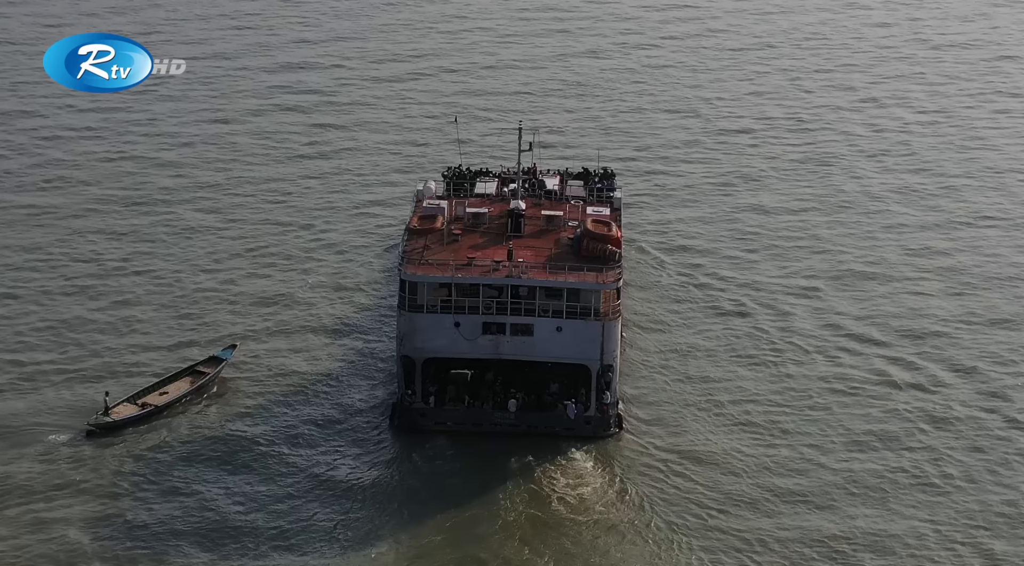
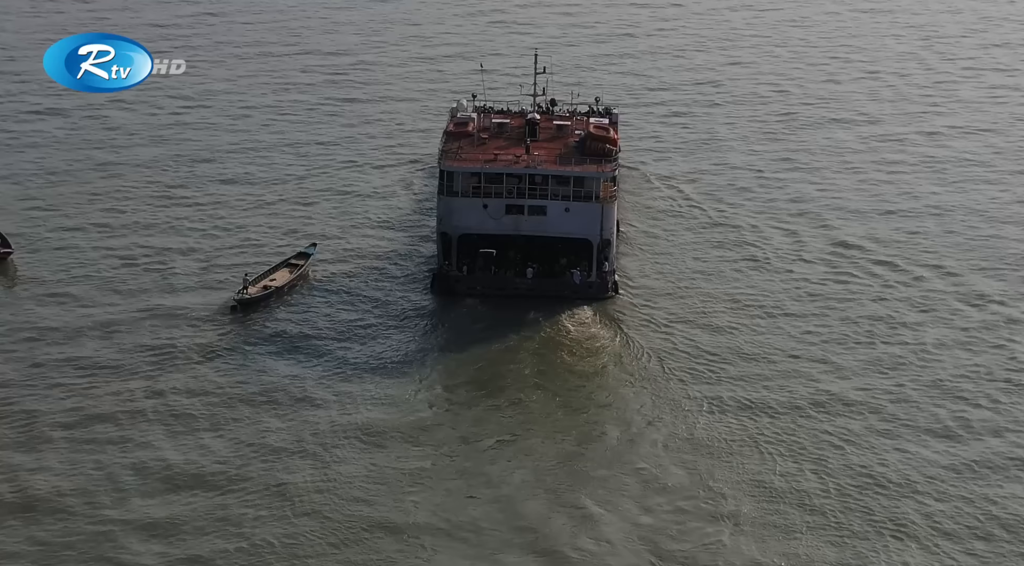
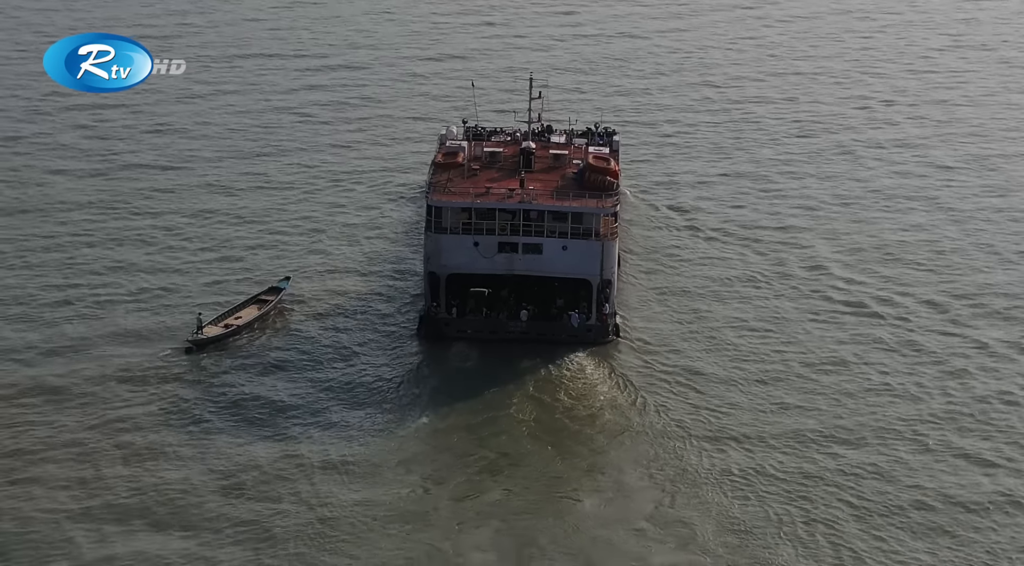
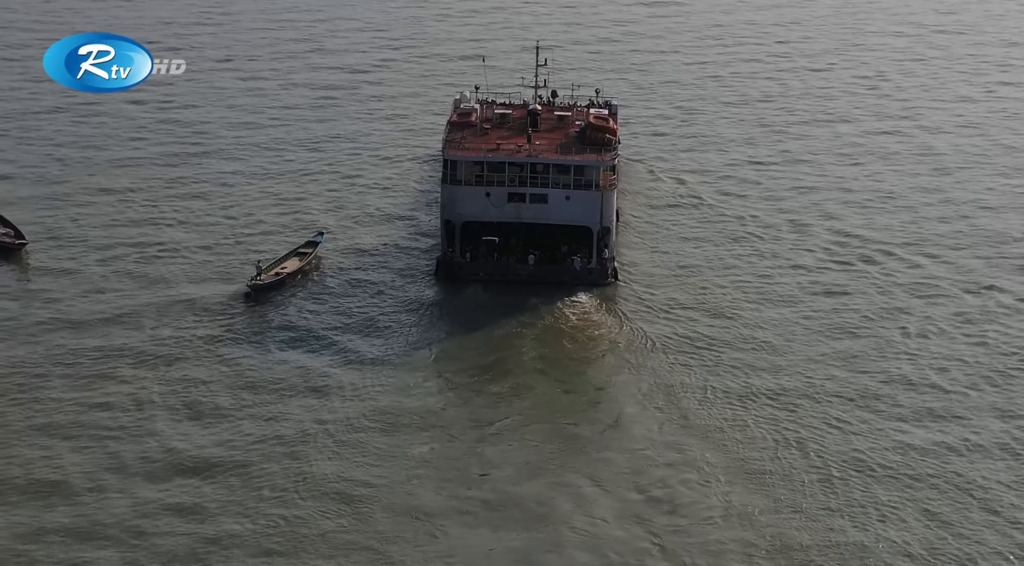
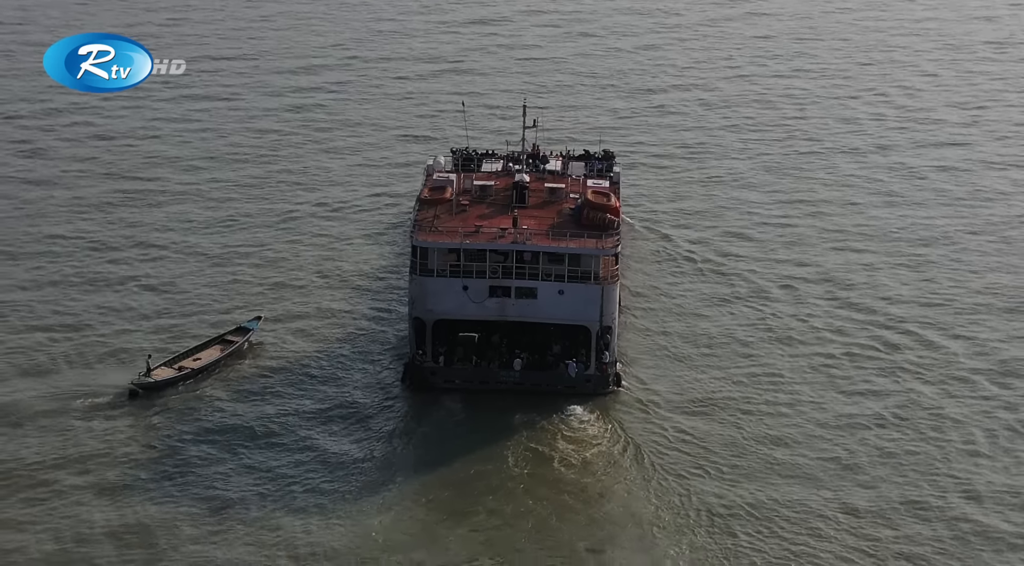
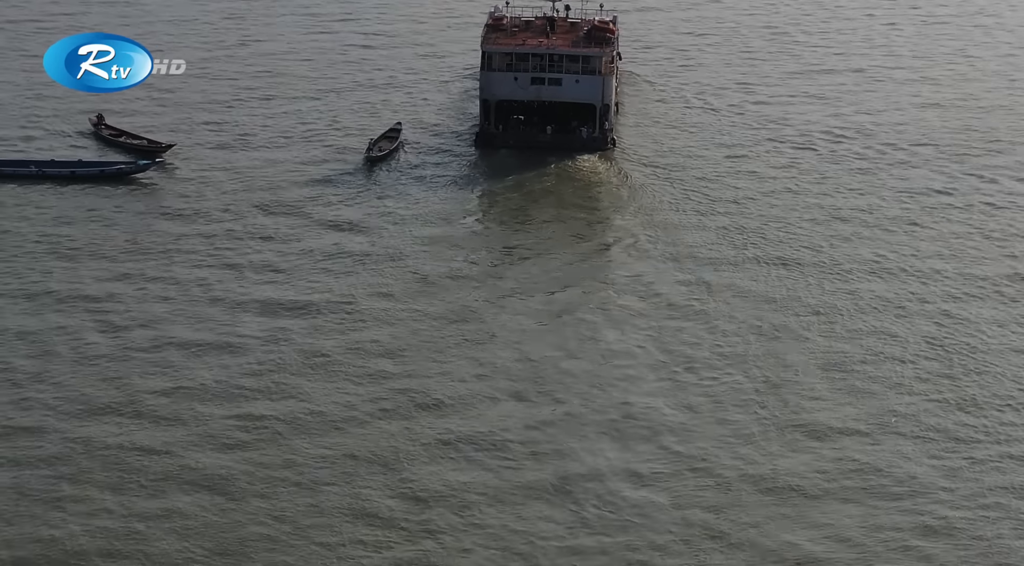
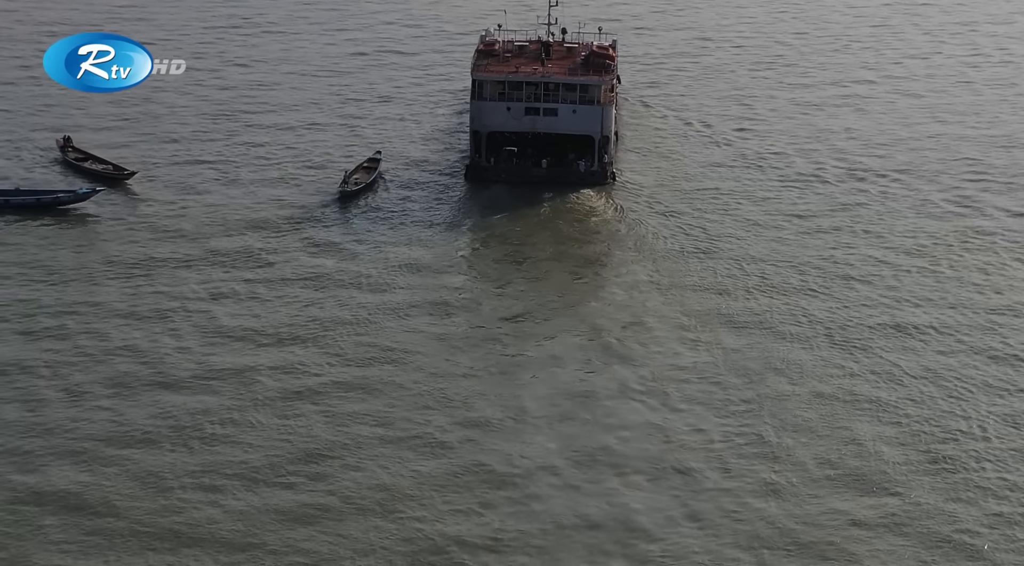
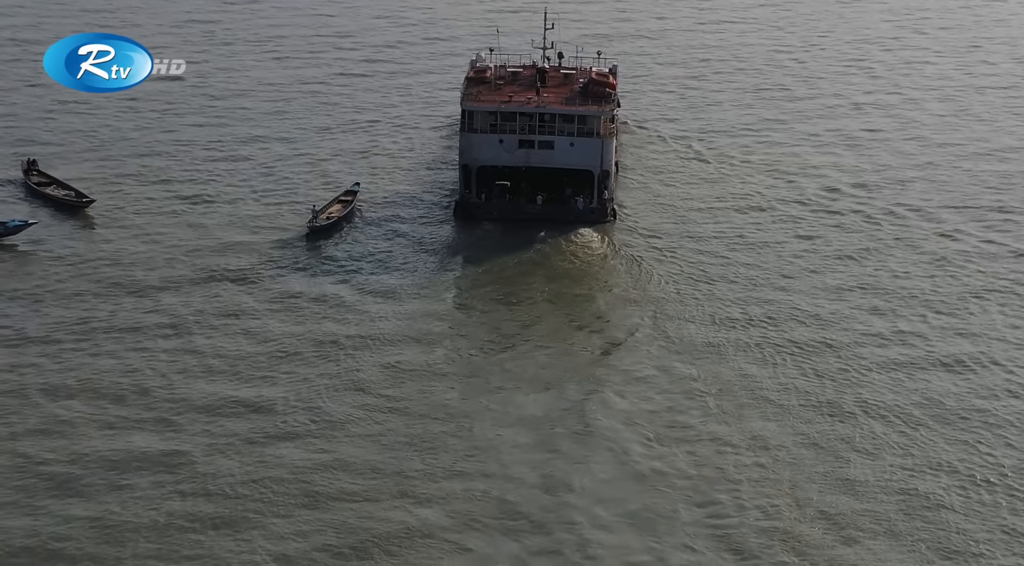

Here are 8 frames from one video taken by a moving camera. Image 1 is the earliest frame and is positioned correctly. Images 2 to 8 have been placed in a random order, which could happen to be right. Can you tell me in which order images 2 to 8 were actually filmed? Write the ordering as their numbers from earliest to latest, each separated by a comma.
5, 3, 2, 4, 8, 7, 6
